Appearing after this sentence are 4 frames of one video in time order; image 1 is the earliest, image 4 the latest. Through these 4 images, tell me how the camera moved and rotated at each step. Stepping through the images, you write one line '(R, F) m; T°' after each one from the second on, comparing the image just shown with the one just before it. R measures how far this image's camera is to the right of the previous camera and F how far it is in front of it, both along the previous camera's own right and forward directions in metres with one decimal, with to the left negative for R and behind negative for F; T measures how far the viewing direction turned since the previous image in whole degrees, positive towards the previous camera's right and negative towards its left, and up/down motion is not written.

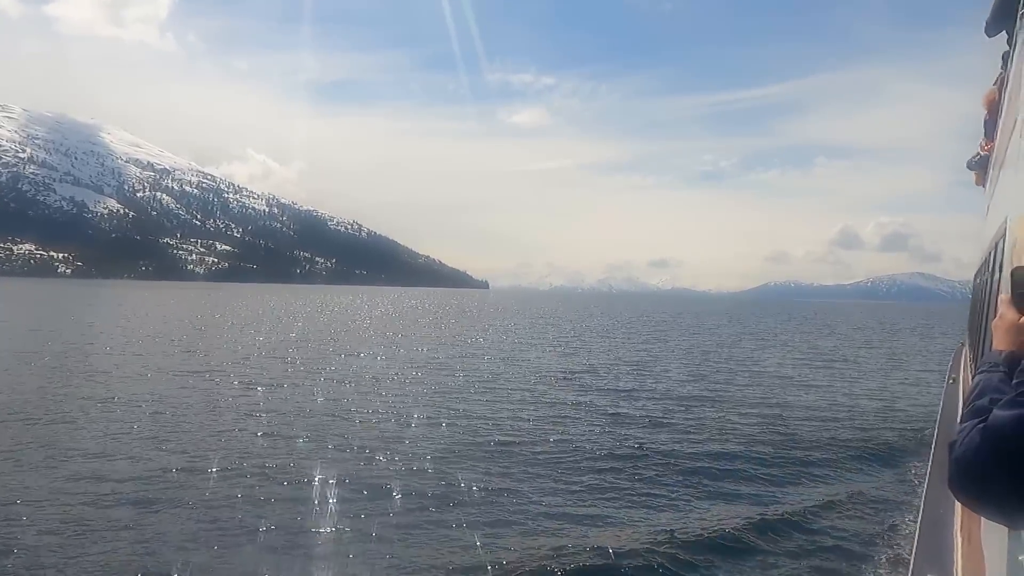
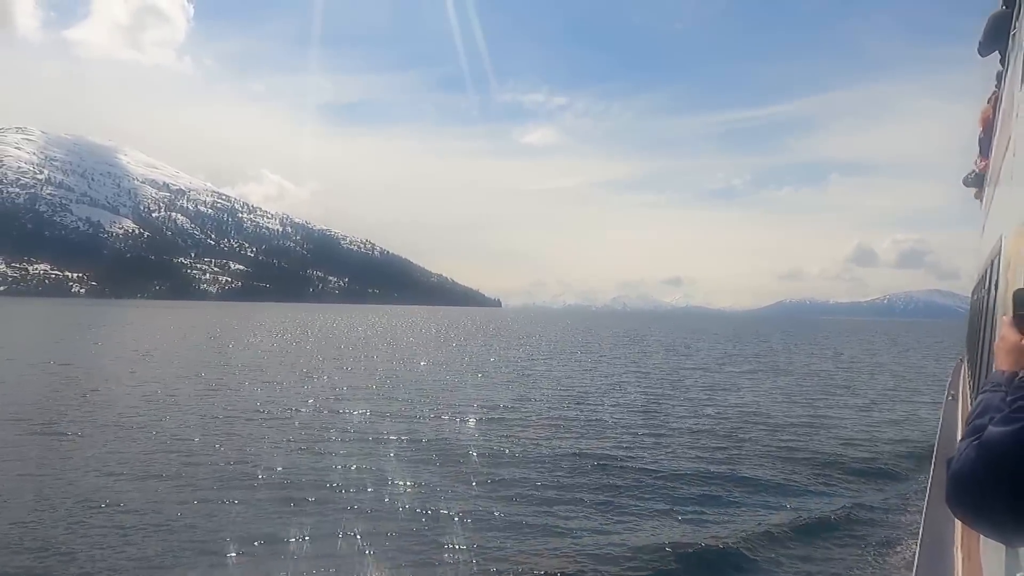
(+1.0, +0.8) m; -1°
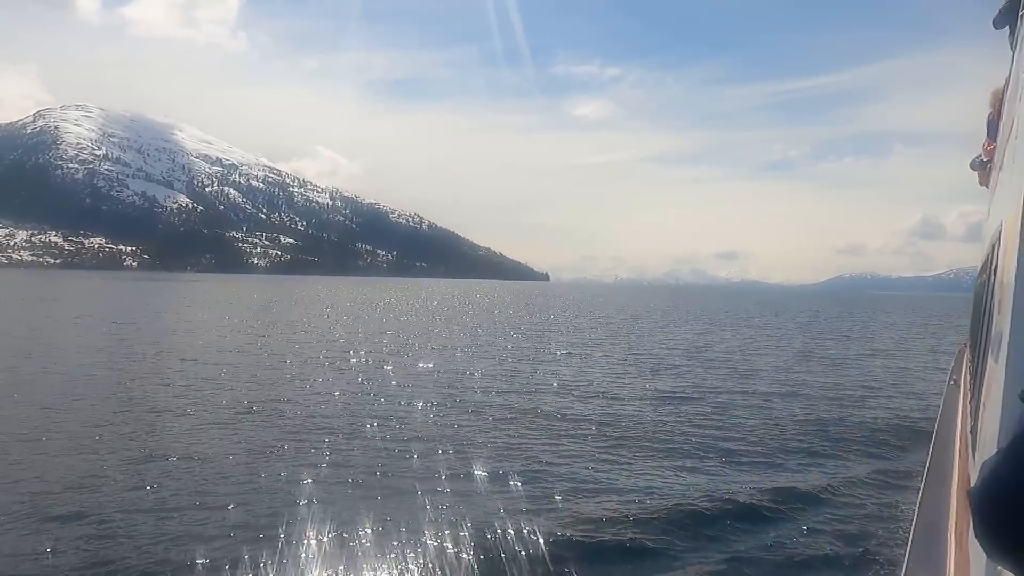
(+2.2, +1.3) m; -3°
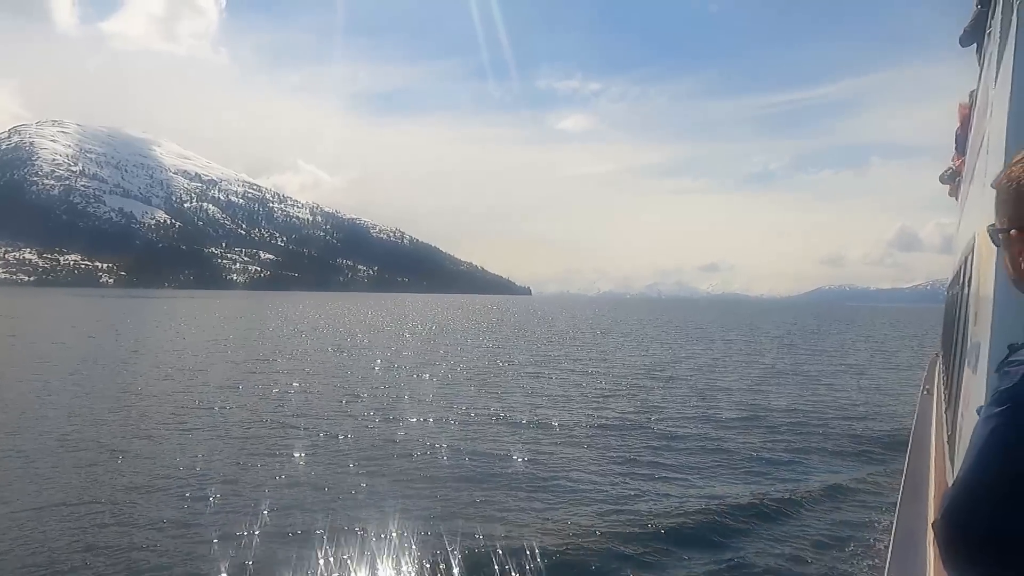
(+0.1, +0.1) m; +2°
